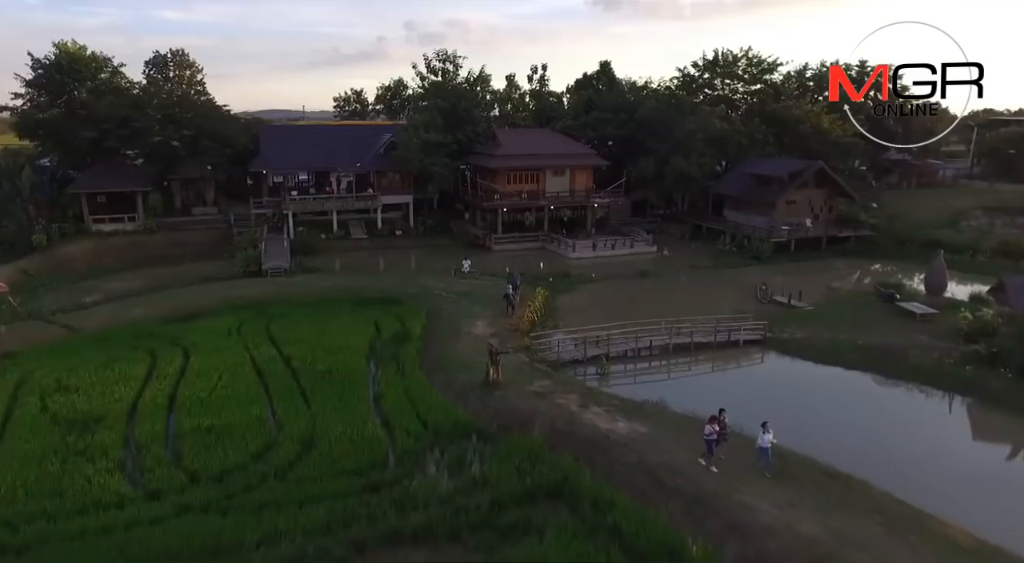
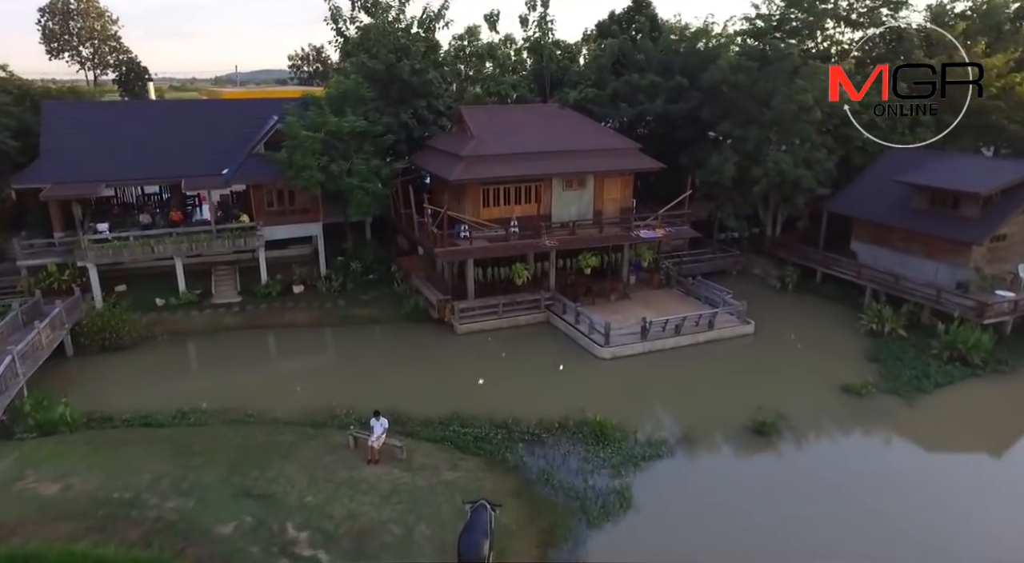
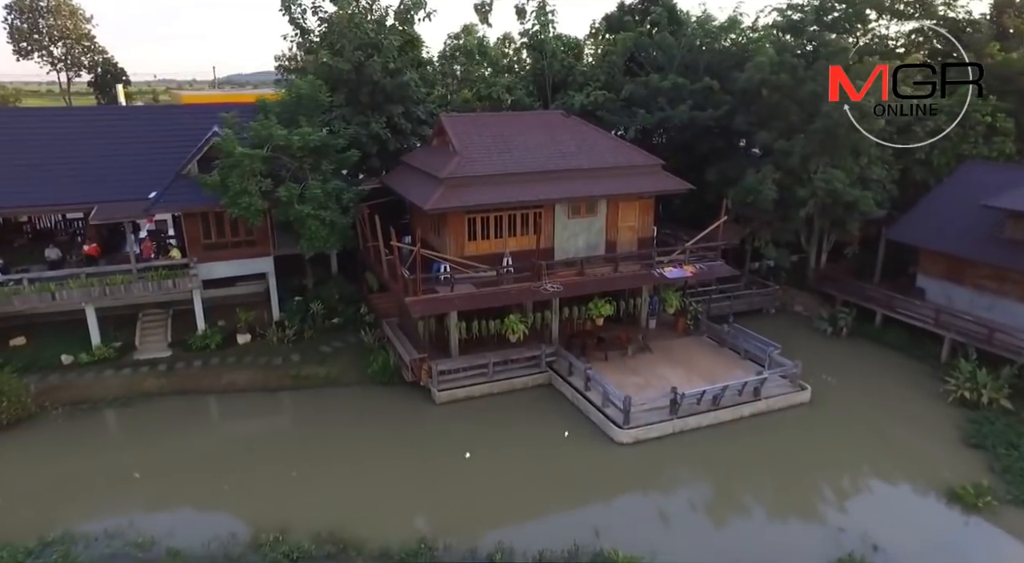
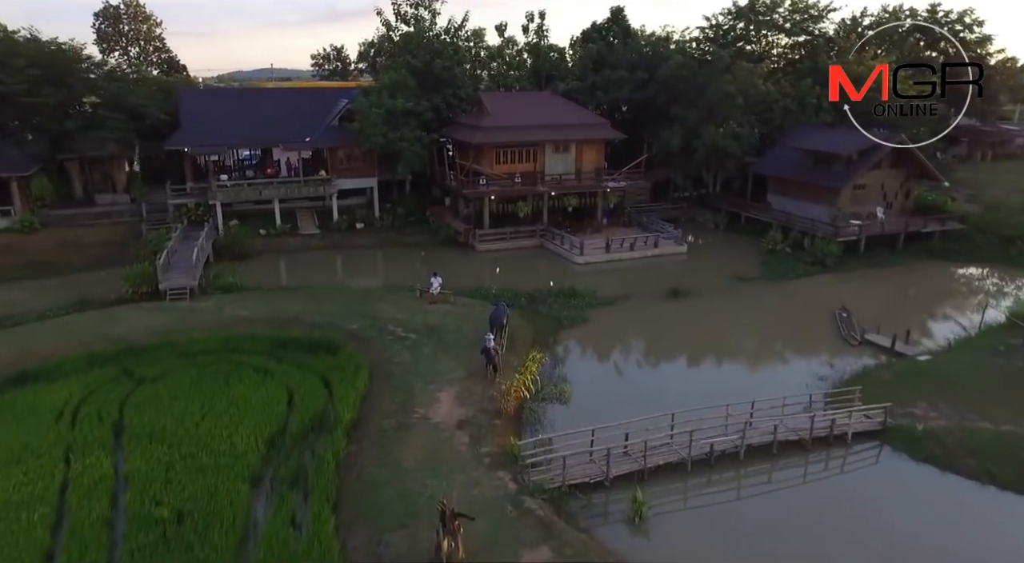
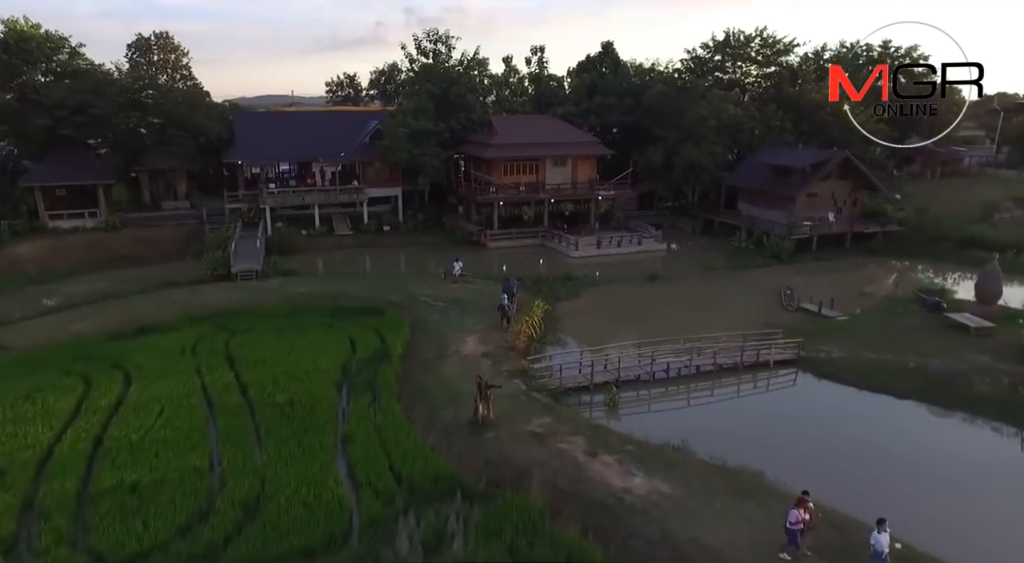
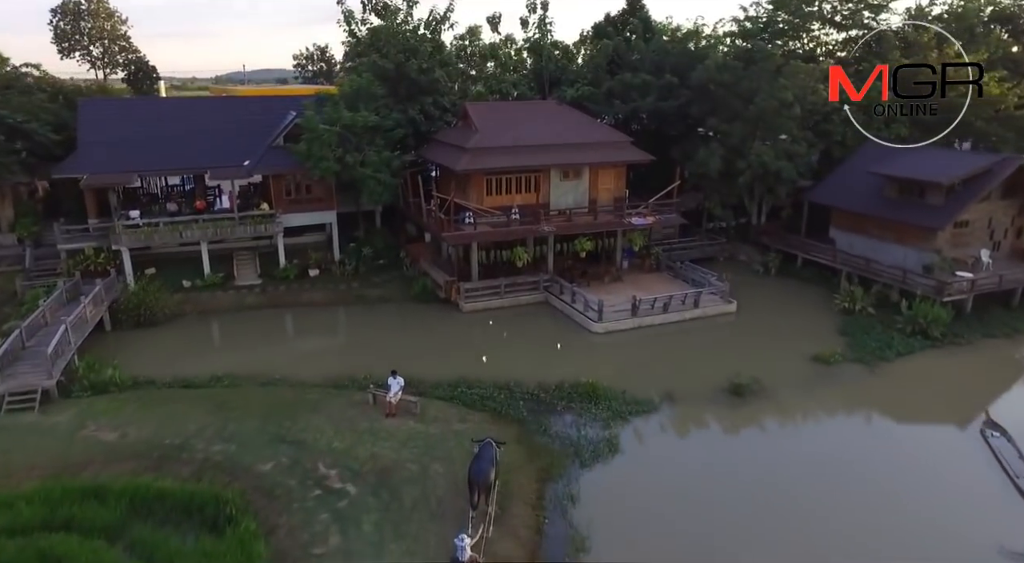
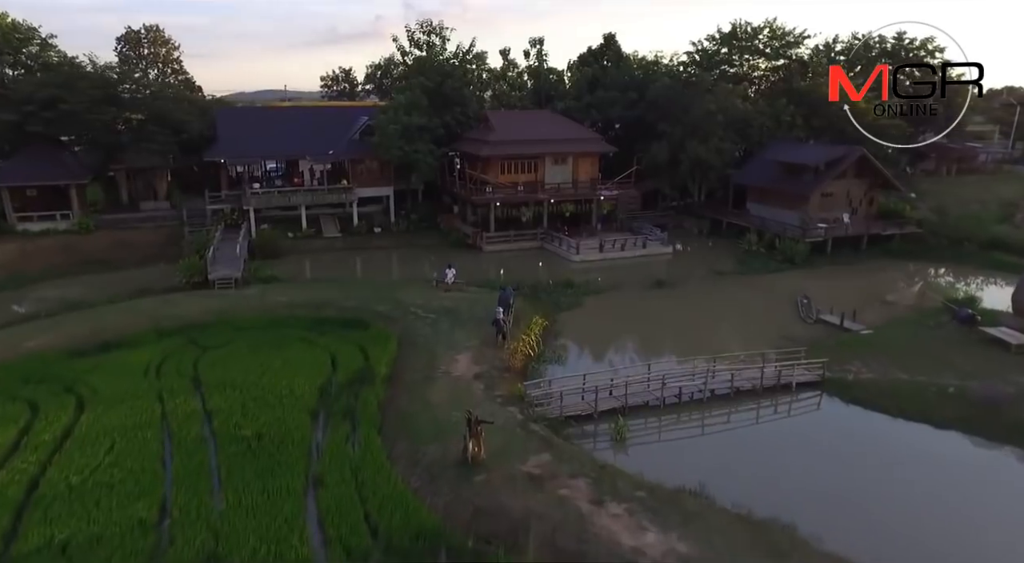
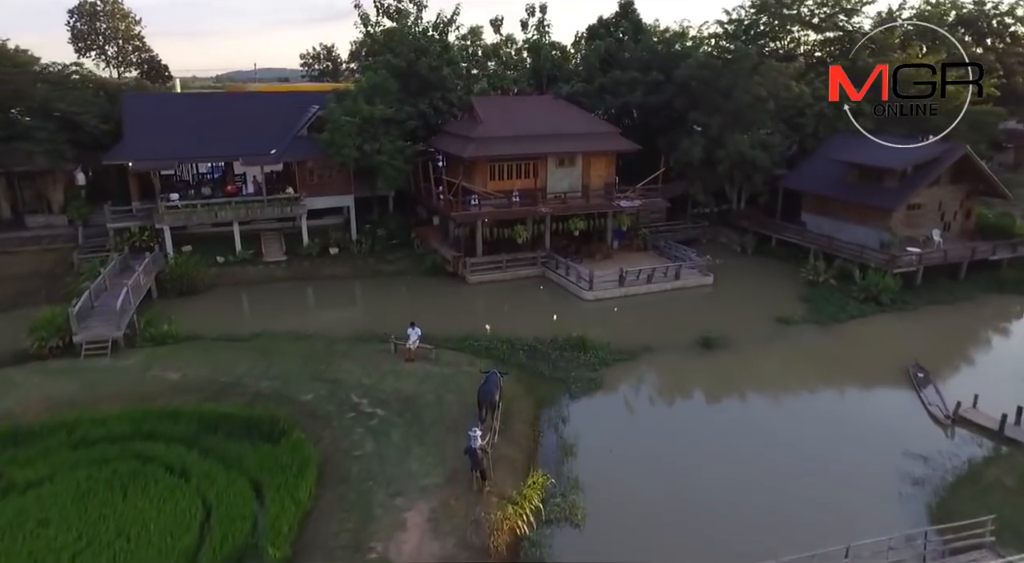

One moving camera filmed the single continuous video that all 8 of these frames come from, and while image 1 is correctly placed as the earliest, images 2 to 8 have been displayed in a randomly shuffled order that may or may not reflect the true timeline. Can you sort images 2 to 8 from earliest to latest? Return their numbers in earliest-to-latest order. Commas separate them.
5, 7, 4, 8, 6, 2, 3
